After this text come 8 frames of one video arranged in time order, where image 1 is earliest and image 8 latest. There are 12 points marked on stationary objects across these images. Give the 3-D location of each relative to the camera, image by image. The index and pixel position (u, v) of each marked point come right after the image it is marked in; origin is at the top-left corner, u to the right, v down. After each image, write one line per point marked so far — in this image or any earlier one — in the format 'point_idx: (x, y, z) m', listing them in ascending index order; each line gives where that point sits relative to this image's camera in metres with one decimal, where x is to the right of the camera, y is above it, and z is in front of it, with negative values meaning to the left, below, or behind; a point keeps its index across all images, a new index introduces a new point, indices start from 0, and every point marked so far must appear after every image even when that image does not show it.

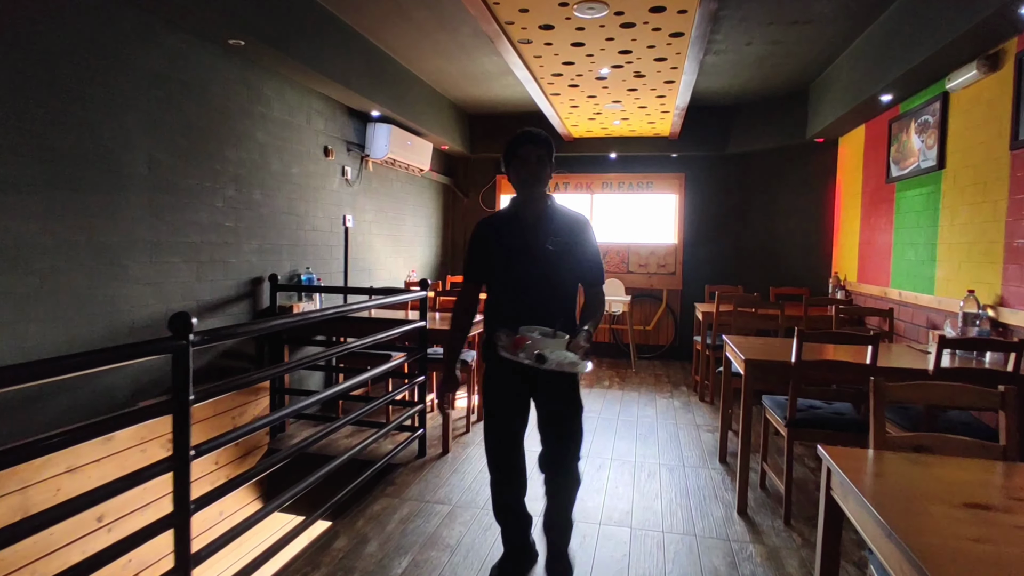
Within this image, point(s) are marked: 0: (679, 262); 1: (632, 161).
0: (+3.7, +0.6, +6.6) m
1: (+2.7, +2.9, +6.8) m
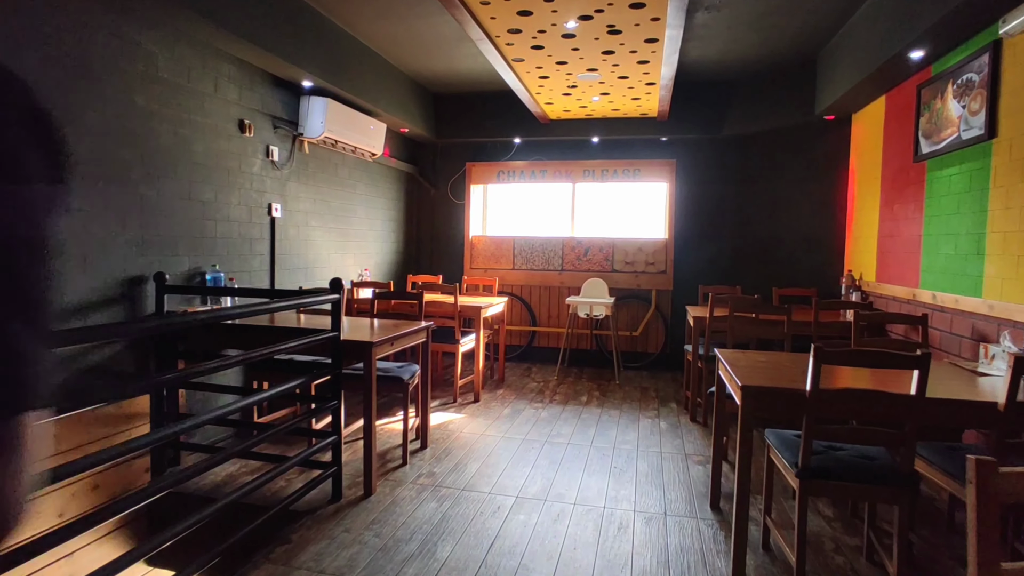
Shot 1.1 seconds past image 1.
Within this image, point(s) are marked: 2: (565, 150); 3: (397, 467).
0: (+3.1, +0.6, +5.8) m
1: (+2.1, +2.9, +6.1) m
2: (+1.1, +2.9, +6.2) m
3: (-1.3, -2.0, +3.3) m
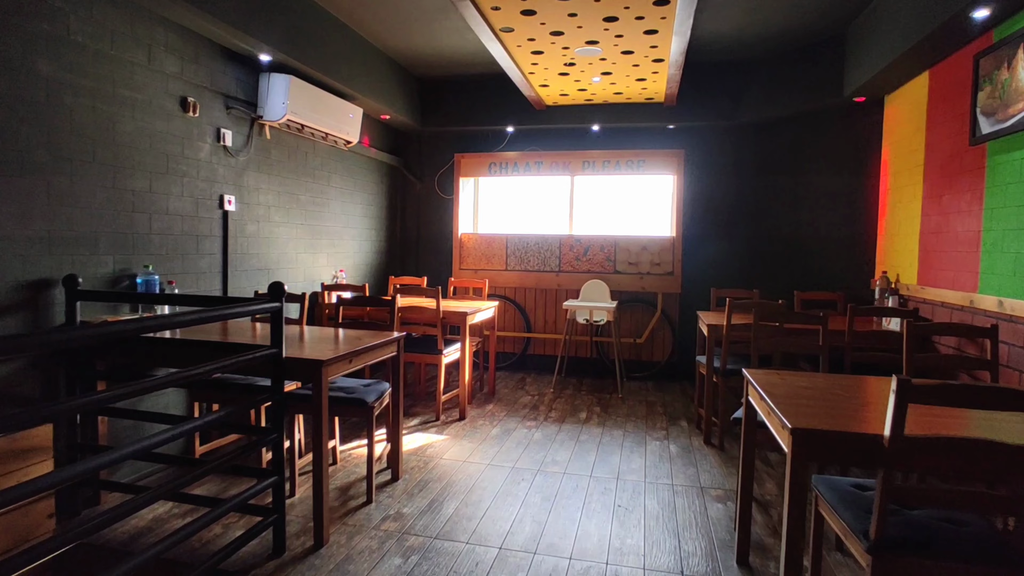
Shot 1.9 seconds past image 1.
0: (+3.0, +0.5, +5.3) m
1: (+2.0, +2.9, +5.5) m
2: (+1.0, +2.8, +5.7) m
3: (-1.4, -2.0, +2.8) m
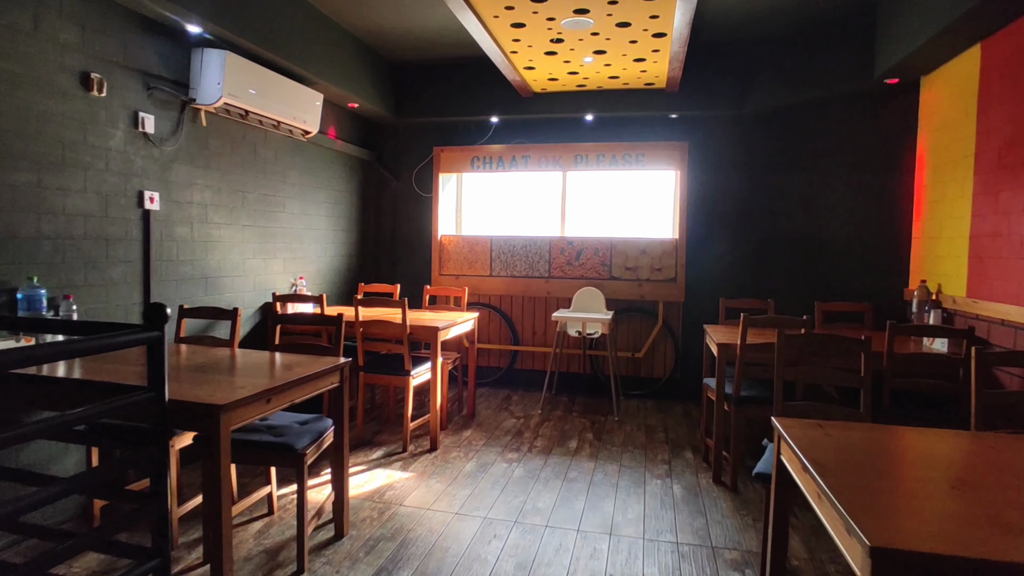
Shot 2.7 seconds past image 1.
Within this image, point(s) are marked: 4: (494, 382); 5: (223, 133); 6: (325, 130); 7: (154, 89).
0: (+2.7, +0.4, +4.7) m
1: (+1.7, +2.7, +5.0) m
2: (+0.7, +2.7, +5.1) m
3: (-1.7, -2.2, +2.2) m
4: (-0.3, -1.7, +5.2) m
5: (-3.4, +1.8, +3.5) m
6: (-2.9, +2.4, +4.5) m
7: (-3.6, +2.0, +3.0) m
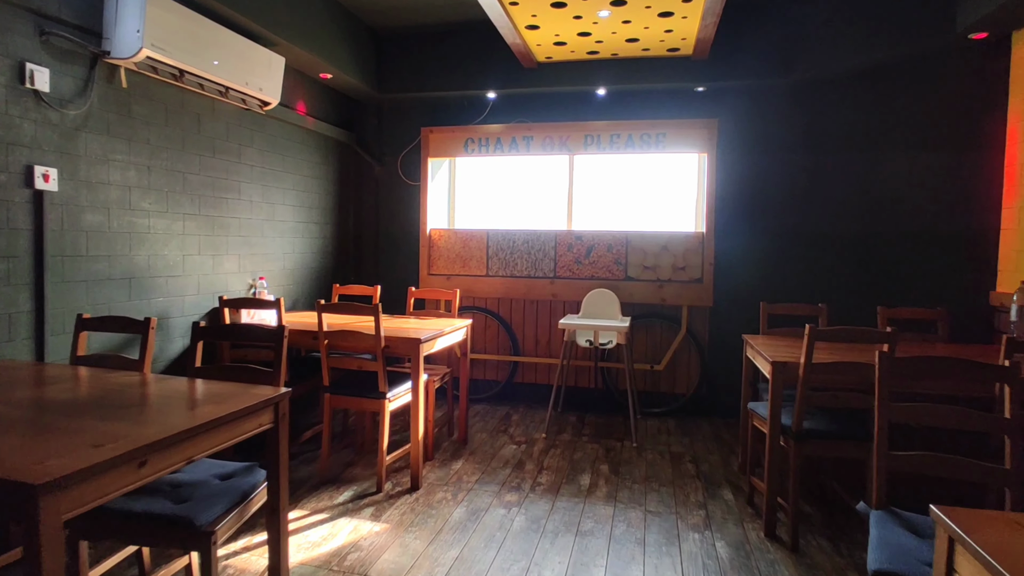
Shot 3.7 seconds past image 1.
0: (+2.7, +0.4, +4.1) m
1: (+1.7, +2.7, +4.3) m
2: (+0.7, +2.7, +4.4) m
3: (-1.7, -2.2, +1.5) m
4: (-0.3, -1.7, +4.6) m
5: (-3.4, +1.8, +2.8) m
6: (-2.9, +2.4, +3.8) m
7: (-3.6, +2.0, +2.3) m
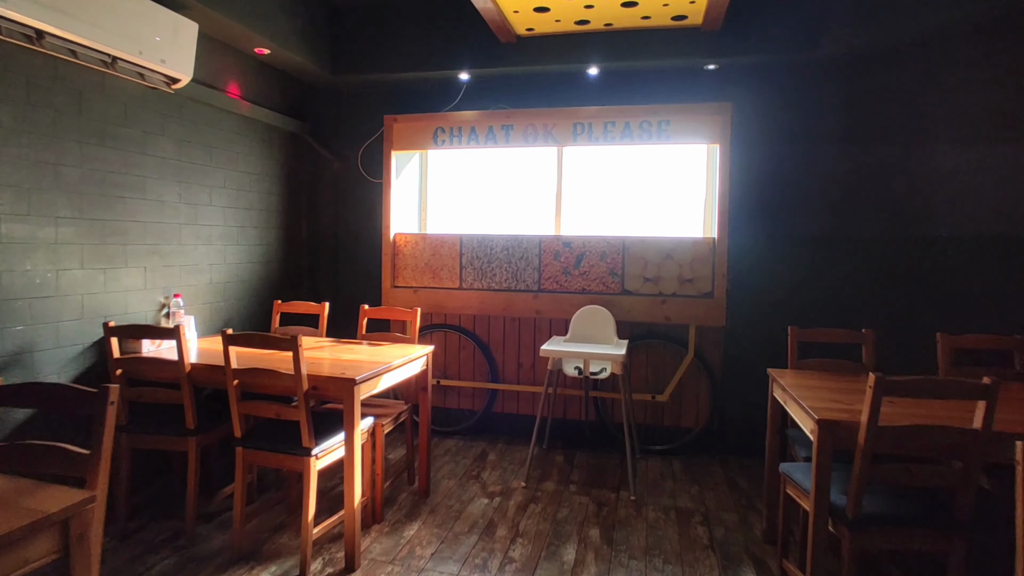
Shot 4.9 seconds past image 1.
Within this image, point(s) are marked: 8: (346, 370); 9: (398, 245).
0: (+2.4, +0.2, +3.4) m
1: (+1.4, +2.5, +3.6) m
2: (+0.4, +2.5, +3.8) m
3: (-2.0, -2.4, +0.9) m
4: (-0.6, -1.9, +3.9) m
5: (-3.7, +1.6, +2.2) m
6: (-3.2, +2.2, +3.2) m
7: (-3.9, +1.8, +1.7) m
8: (-1.4, -0.7, +2.4) m
9: (-1.5, +0.6, +3.9) m
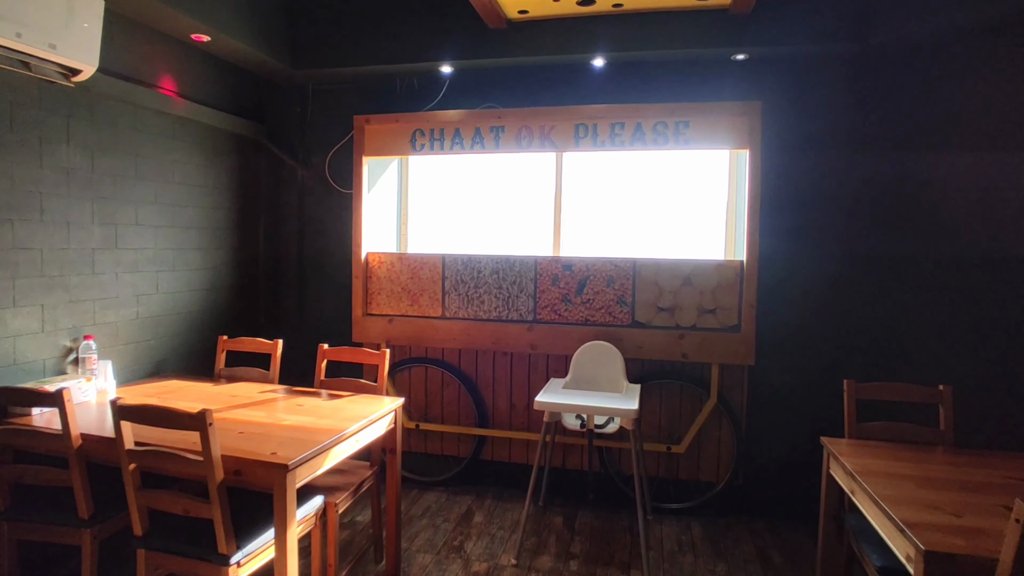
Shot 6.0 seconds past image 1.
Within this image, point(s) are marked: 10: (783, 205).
0: (+2.3, -0.2, +2.9) m
1: (+1.3, +2.2, +3.1) m
2: (+0.3, +2.2, +3.2) m
3: (-2.1, -2.7, +0.3) m
4: (-0.7, -2.2, +3.4) m
5: (-3.8, +1.3, +1.6) m
6: (-3.3, +1.9, +2.6) m
7: (-4.0, +1.5, +1.1) m
8: (-1.5, -1.0, +1.9) m
9: (-1.6, +0.2, +3.4) m
10: (+2.7, +0.9, +2.8) m
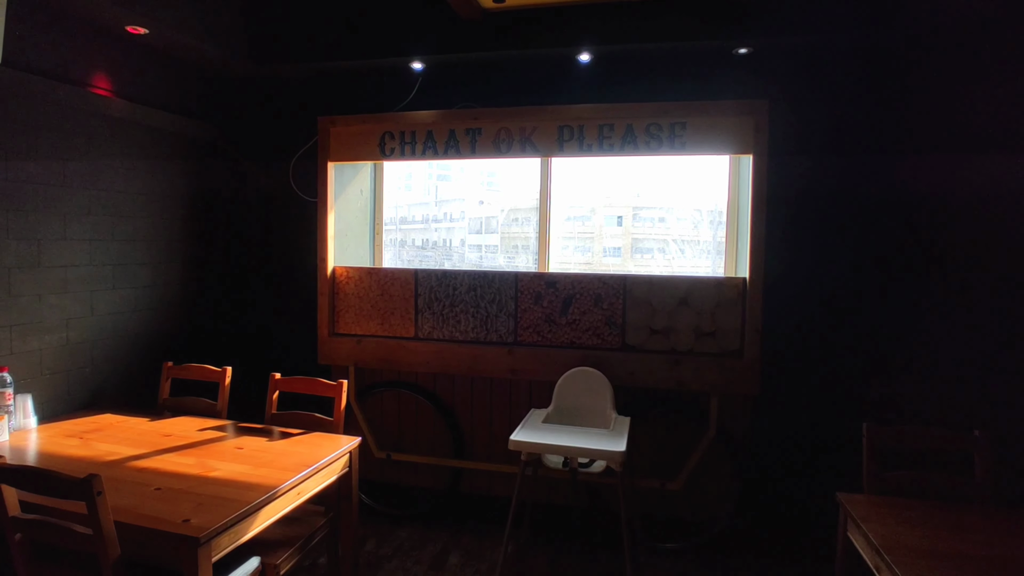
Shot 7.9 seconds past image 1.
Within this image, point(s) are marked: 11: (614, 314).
0: (+2.1, -0.4, +2.5) m
1: (+1.1, +2.0, +2.8) m
2: (+0.1, +2.0, +2.9) m
3: (-2.3, -2.9, +0.1) m
4: (-0.9, -2.4, +3.1) m
5: (-4.1, +1.1, +1.4) m
6: (-3.5, +1.7, +2.4) m
7: (-4.3, +1.3, +0.9) m
8: (-1.7, -1.2, +1.6) m
9: (-1.8, +0.1, +3.1) m
10: (+2.5, +0.7, +2.5) m
11: (+1.0, -0.3, +2.8) m
